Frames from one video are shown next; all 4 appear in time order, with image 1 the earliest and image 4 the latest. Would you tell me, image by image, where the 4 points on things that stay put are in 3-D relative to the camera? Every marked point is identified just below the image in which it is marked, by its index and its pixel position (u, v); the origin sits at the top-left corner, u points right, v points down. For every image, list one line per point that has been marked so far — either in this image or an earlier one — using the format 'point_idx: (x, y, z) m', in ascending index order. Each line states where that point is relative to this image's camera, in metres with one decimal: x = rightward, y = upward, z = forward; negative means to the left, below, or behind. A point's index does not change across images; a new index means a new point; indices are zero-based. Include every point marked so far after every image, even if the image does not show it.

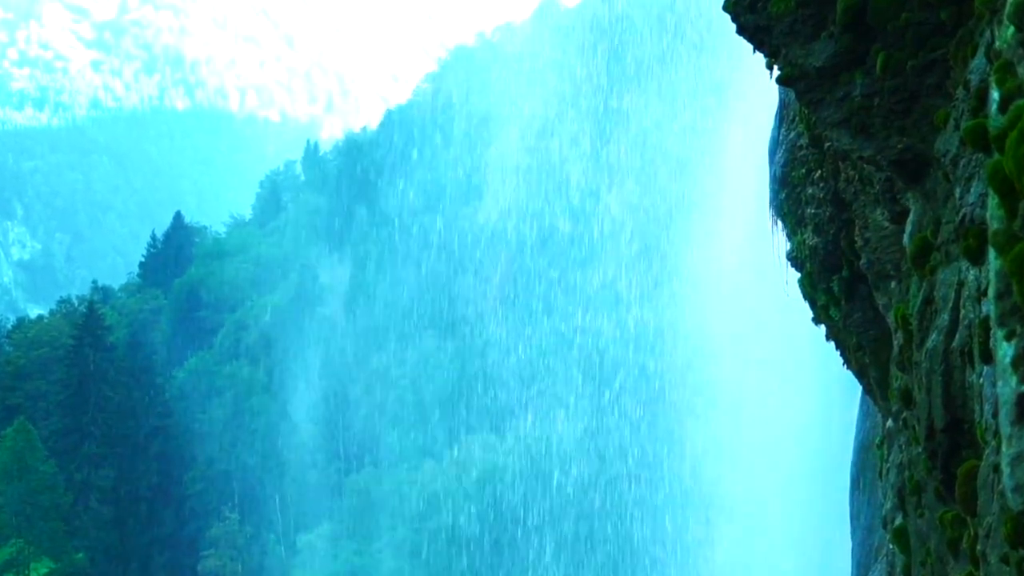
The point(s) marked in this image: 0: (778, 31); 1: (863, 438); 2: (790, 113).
0: (+2.4, +2.3, +11.1) m
1: (+4.8, -2.0, +16.6) m
2: (+3.2, +2.0, +14.1) m
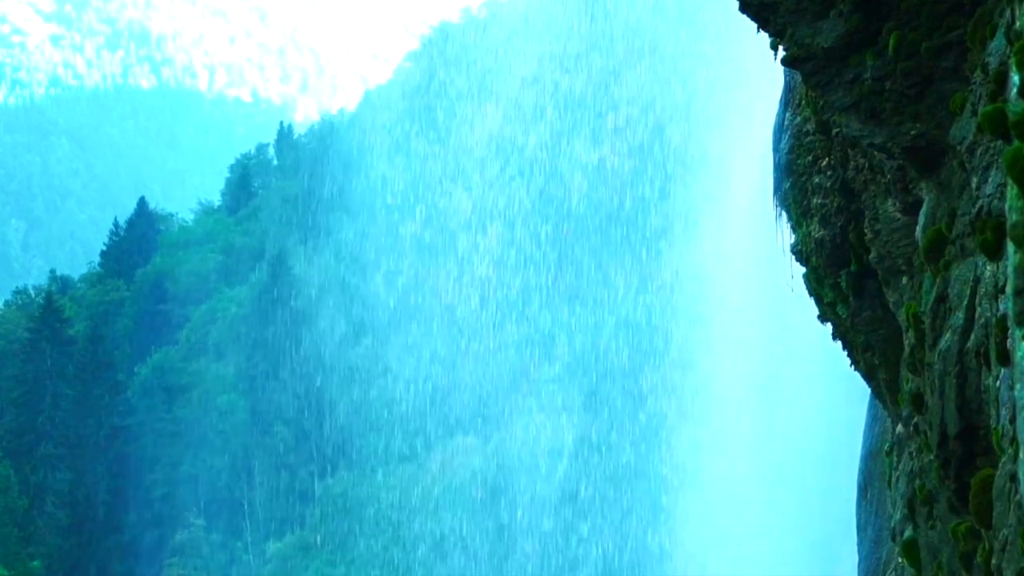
0: (+2.1, +2.4, +9.8) m
1: (+4.5, -2.0, +15.3) m
2: (+3.0, +2.1, +12.8) m
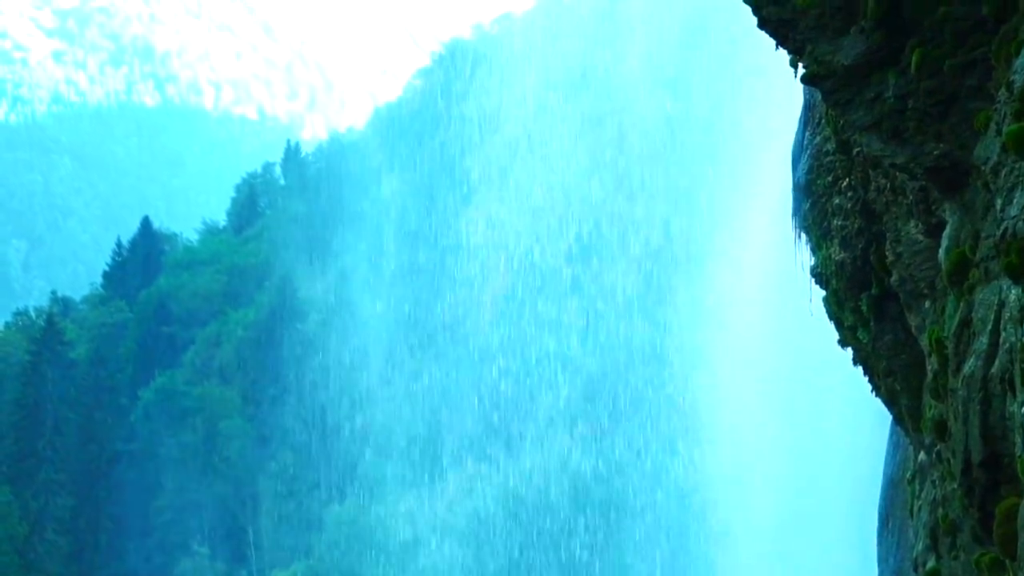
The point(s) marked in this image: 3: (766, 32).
0: (+2.3, +2.1, +9.3) m
1: (+4.7, -2.3, +14.7) m
2: (+3.2, +1.7, +12.3) m
3: (+2.1, +2.0, +9.7) m
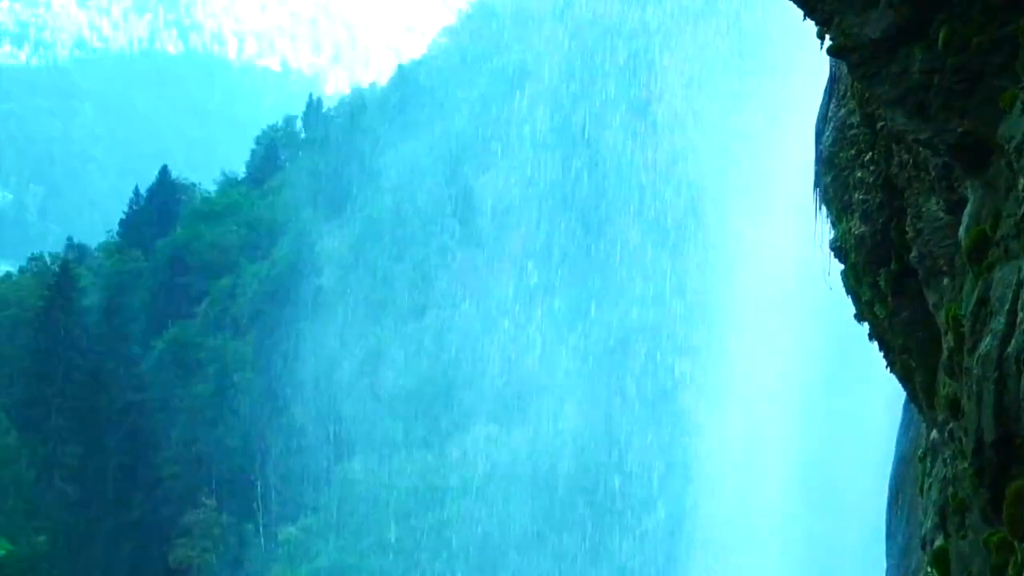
0: (+2.7, +2.5, +9.2) m
1: (+4.9, -1.9, +14.7) m
2: (+3.5, +2.2, +12.2) m
3: (+2.5, +2.5, +9.6) m
